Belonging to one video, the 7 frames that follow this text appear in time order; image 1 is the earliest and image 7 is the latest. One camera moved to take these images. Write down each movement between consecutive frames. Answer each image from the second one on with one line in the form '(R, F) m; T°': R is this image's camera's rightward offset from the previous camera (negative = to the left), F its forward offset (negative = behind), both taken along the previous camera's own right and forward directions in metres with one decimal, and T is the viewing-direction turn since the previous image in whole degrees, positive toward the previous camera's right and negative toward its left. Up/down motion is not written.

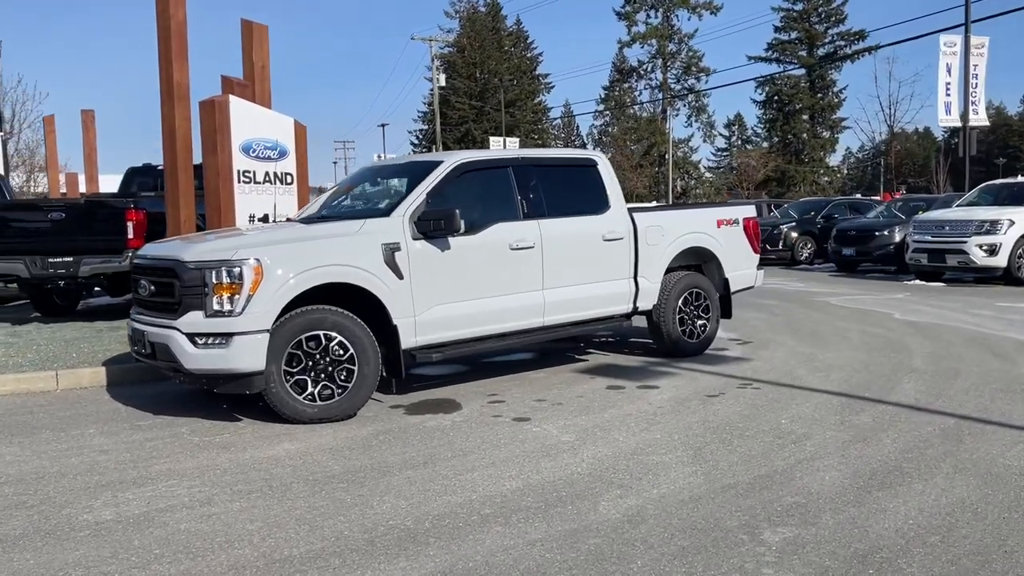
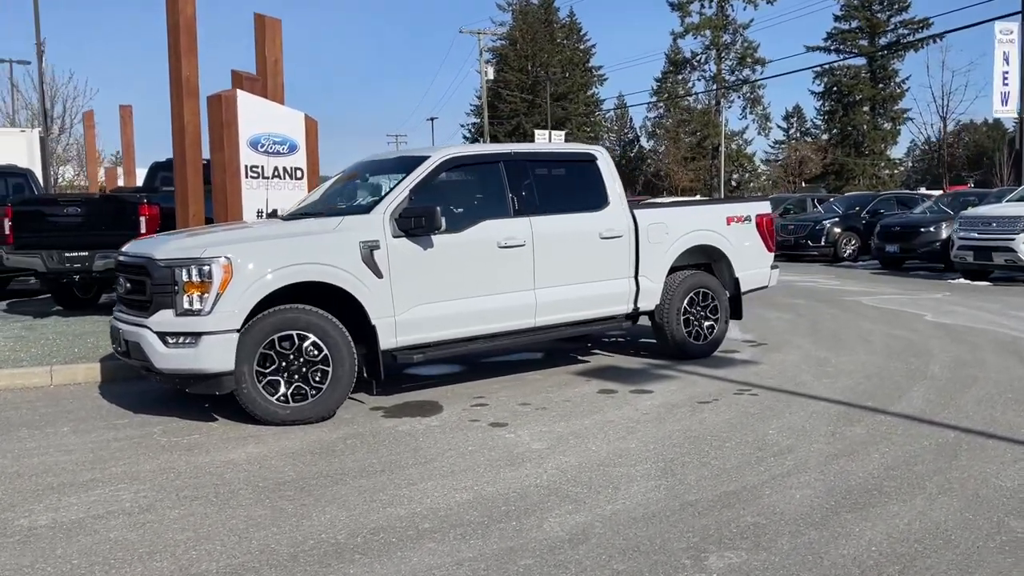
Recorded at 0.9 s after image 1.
(+0.5, +0.3) m; -3°
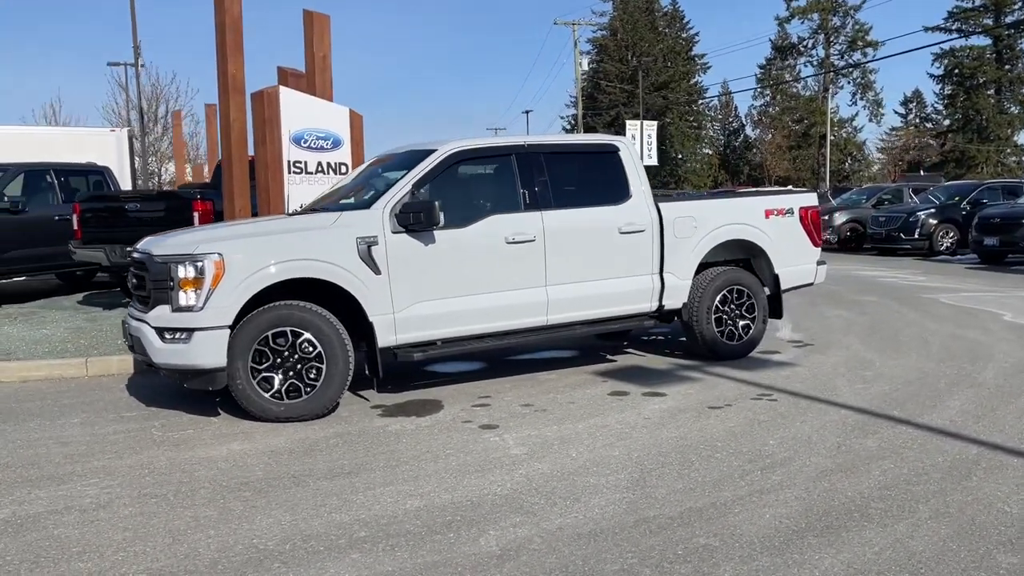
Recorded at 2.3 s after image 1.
(+0.8, +0.3) m; -7°
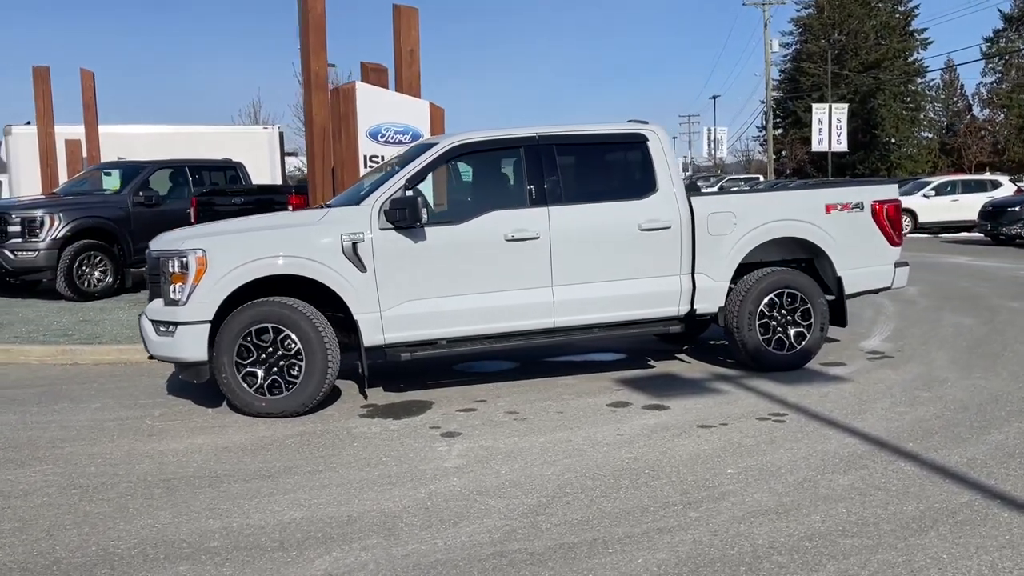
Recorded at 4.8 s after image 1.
(+1.5, +0.5) m; -13°
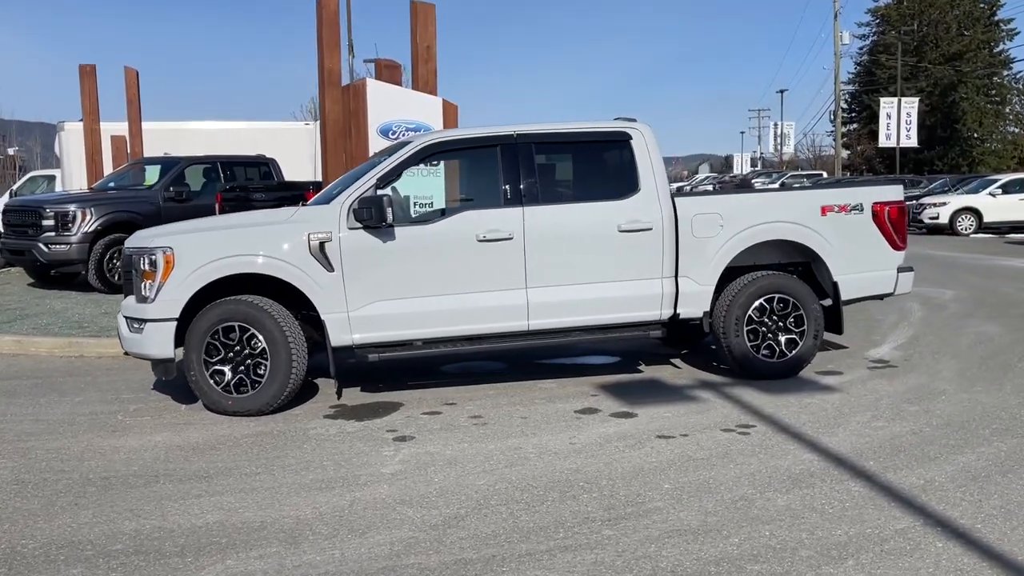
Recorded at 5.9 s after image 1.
(+0.7, +0.2) m; -4°
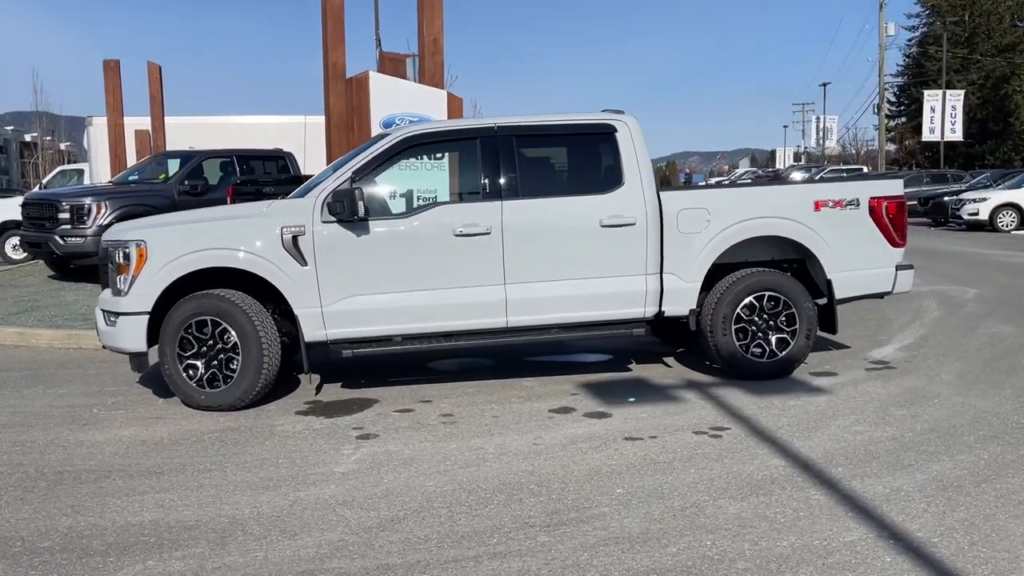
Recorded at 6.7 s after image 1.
(+0.5, +0.2) m; -3°
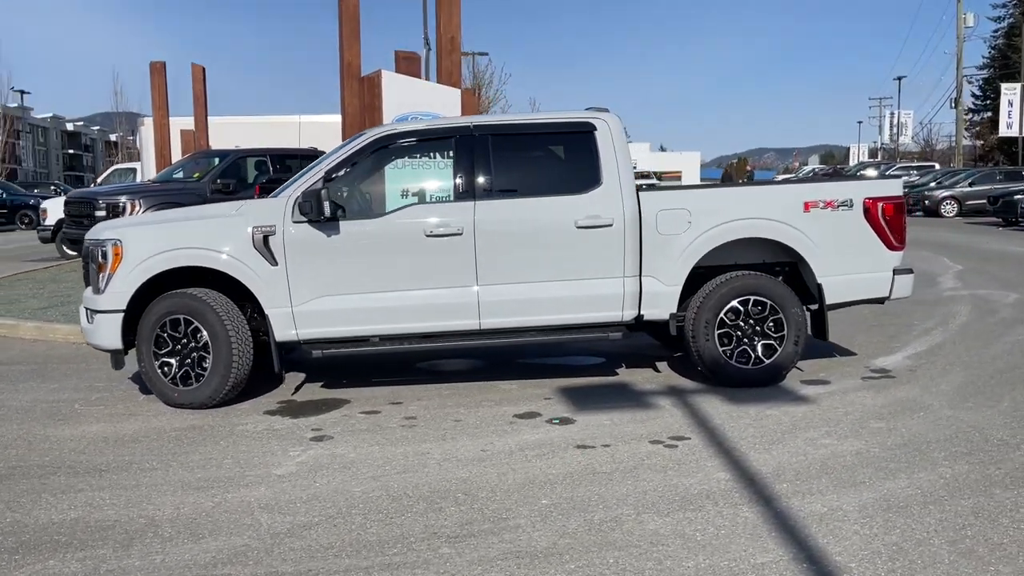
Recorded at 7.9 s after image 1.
(+0.7, +0.1) m; -4°
